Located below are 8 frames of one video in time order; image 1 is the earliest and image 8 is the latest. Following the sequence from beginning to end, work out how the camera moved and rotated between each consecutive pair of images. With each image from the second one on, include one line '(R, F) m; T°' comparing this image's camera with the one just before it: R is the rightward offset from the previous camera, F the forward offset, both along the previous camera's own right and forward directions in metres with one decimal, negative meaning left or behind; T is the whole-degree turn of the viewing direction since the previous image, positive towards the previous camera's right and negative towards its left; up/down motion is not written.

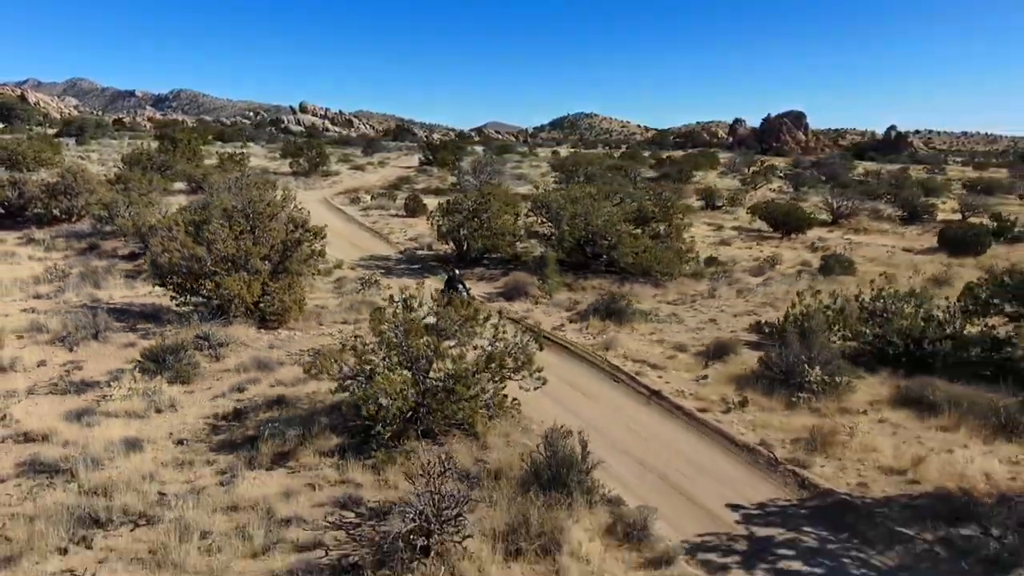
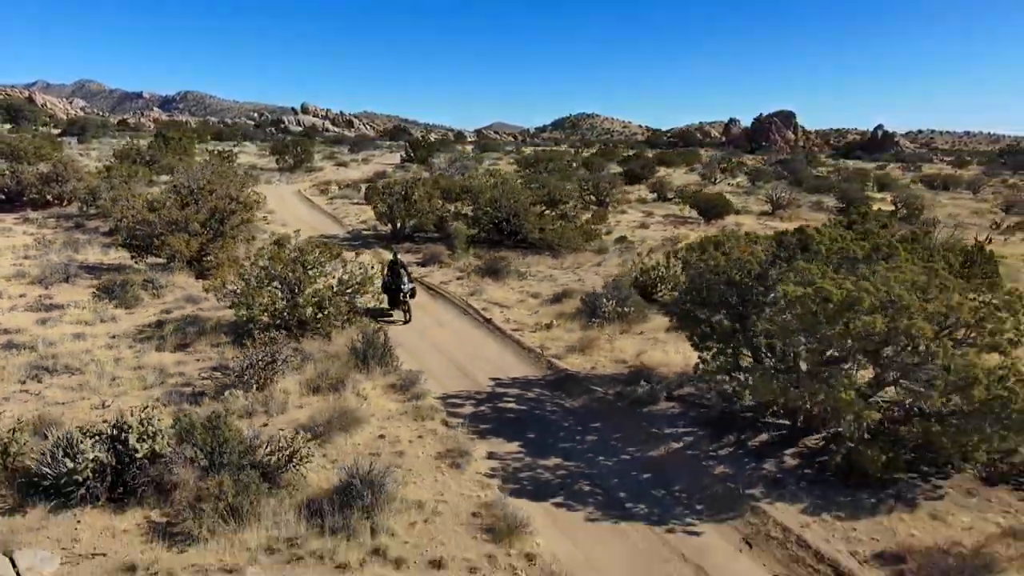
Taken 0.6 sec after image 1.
(+2.8, -3.0) m; -1°
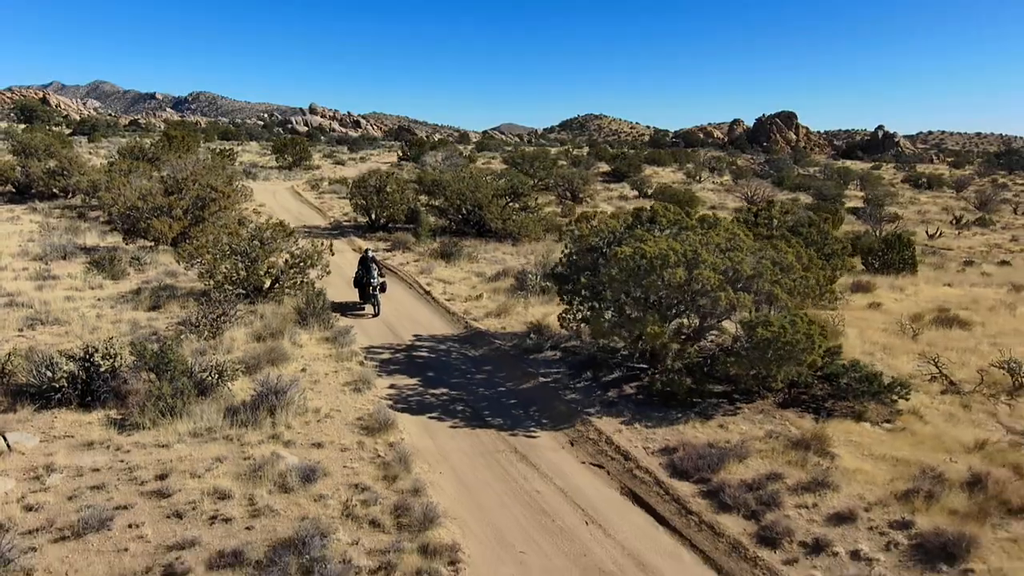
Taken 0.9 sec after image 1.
(+1.7, -1.8) m; -1°
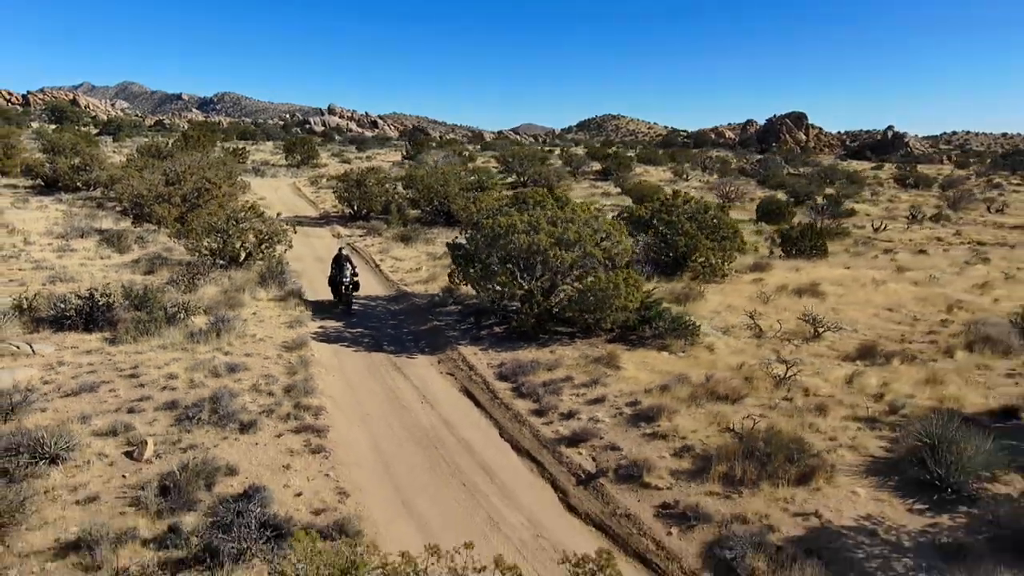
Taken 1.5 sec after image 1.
(+2.3, -2.8) m; -2°
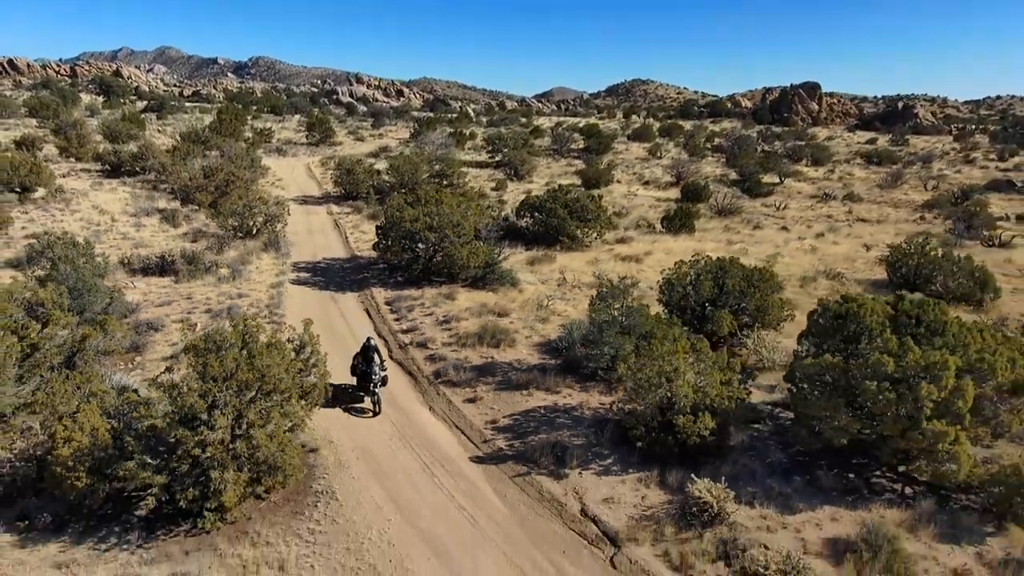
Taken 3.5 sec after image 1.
(+4.3, -7.8) m; -3°
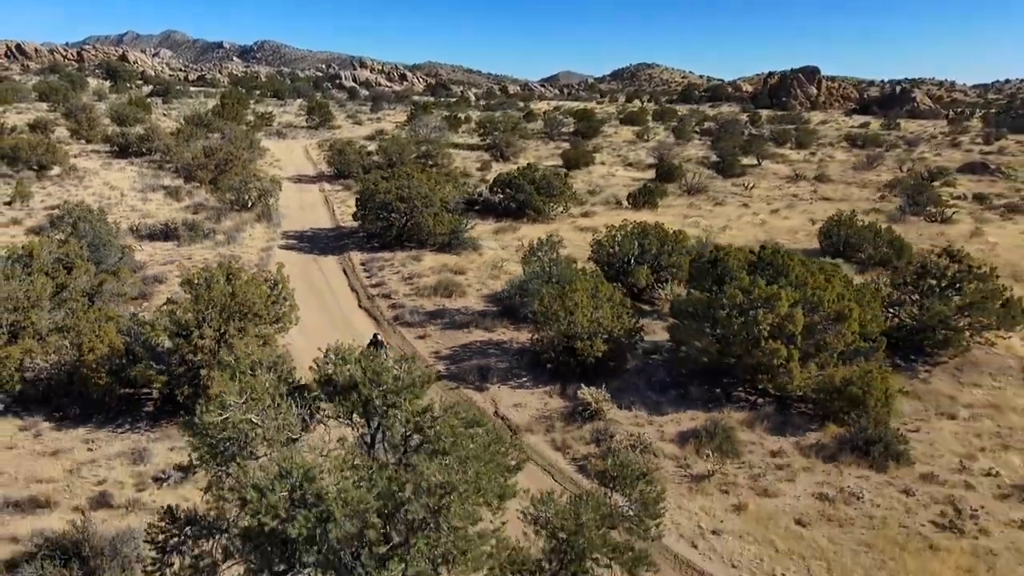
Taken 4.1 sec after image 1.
(+1.6, -2.6) m; -1°
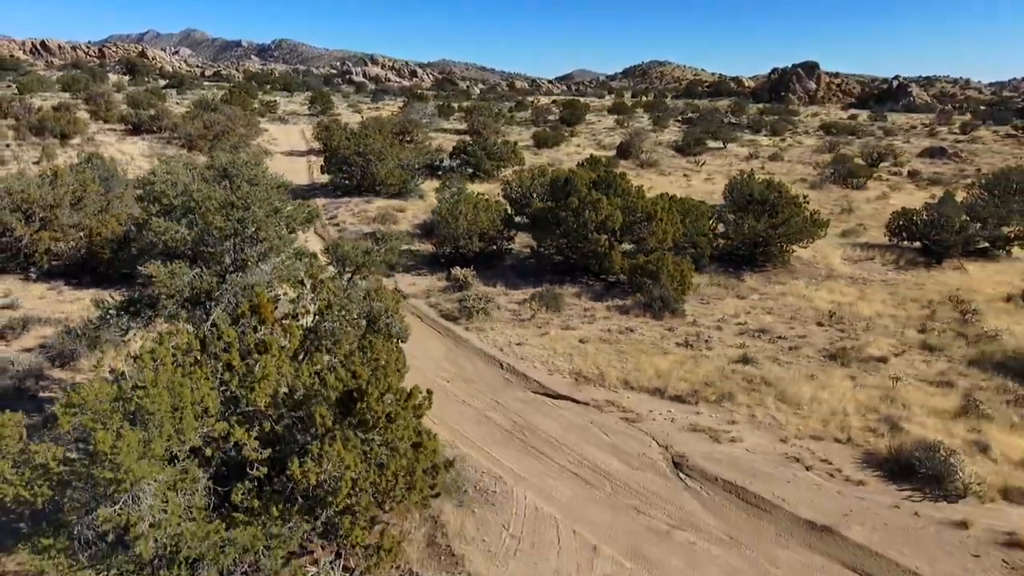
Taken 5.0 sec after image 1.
(+3.2, -4.3) m; -1°
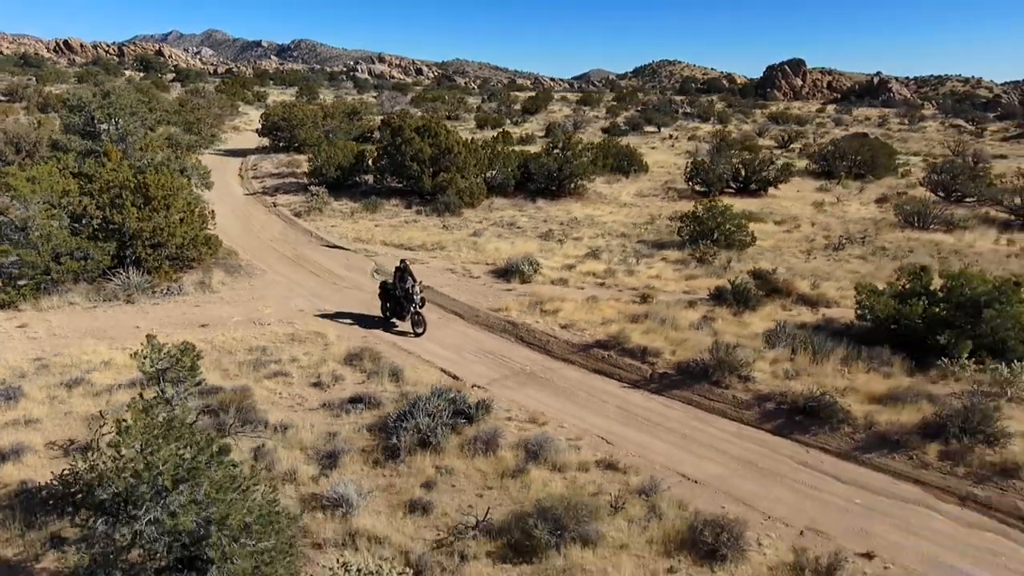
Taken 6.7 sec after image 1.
(+6.6, -6.7) m; -2°
